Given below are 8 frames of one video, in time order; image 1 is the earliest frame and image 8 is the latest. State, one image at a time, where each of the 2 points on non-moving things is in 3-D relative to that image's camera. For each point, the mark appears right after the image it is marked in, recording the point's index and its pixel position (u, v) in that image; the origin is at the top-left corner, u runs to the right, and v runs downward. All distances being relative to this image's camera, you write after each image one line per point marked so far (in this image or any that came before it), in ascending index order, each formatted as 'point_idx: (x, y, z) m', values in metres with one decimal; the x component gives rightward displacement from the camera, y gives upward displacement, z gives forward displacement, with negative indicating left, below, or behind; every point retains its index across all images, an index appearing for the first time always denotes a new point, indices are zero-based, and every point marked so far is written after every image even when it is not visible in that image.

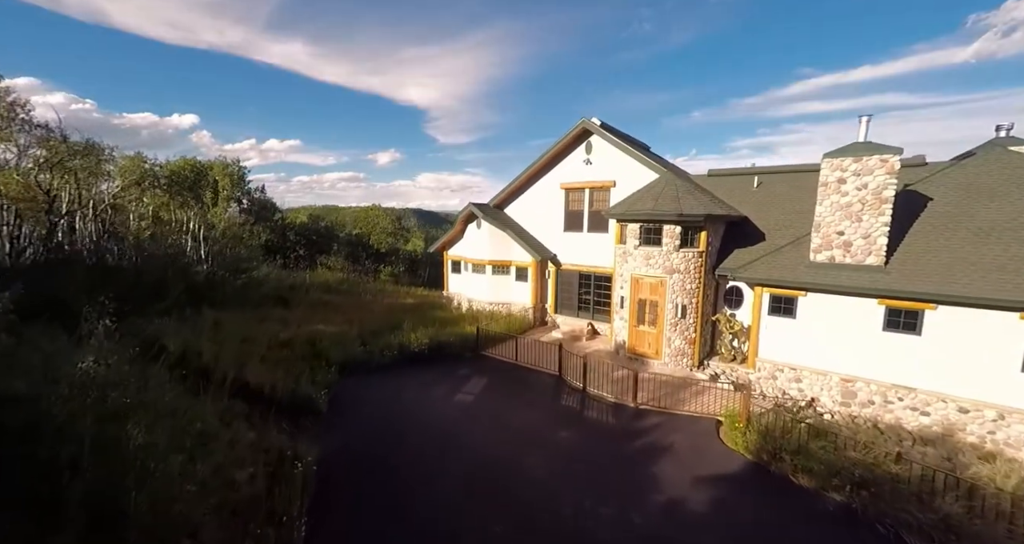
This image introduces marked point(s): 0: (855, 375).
0: (+9.1, -2.7, +12.3) m
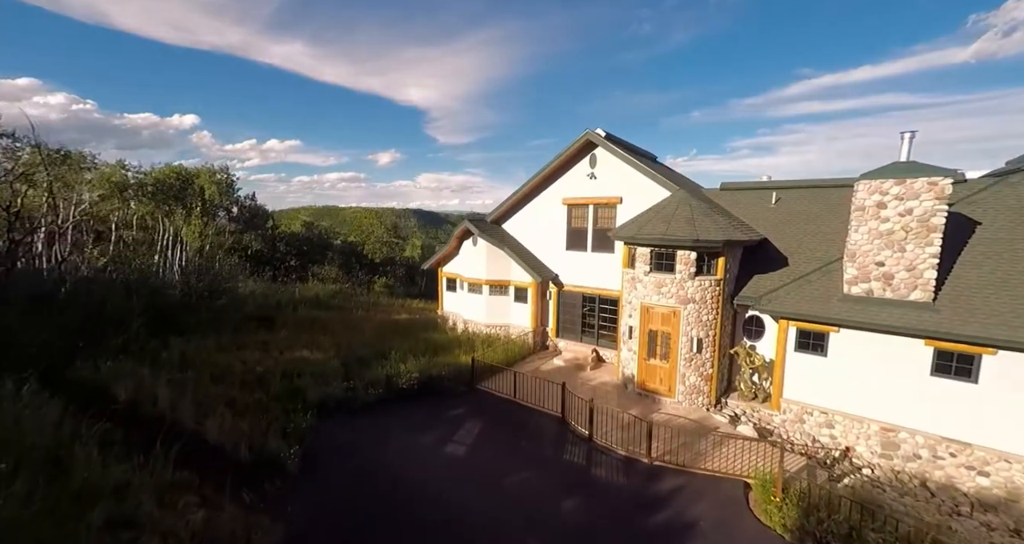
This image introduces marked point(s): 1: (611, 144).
0: (+9.1, -3.6, +10.9) m
1: (+3.5, +4.6, +16.8) m
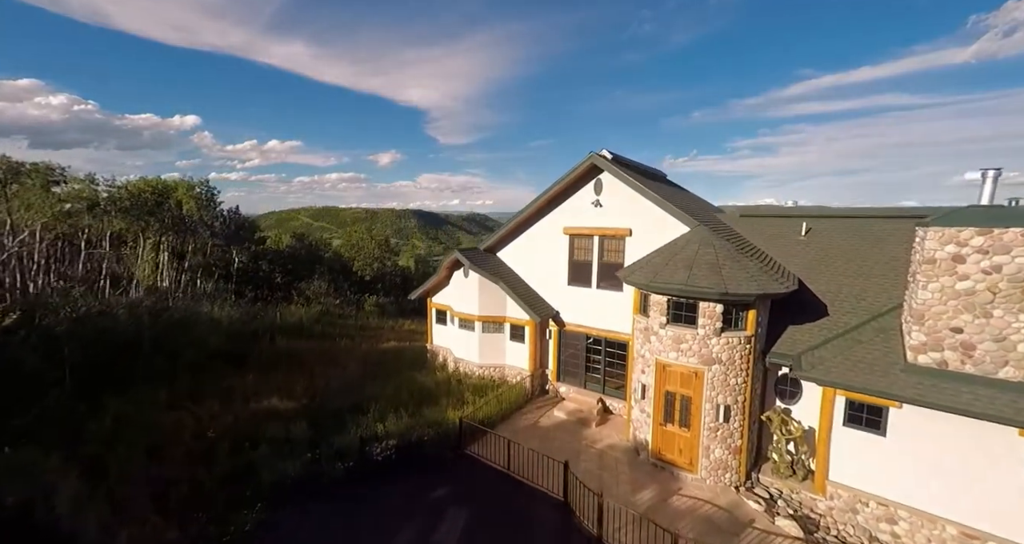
0: (+8.9, -4.9, +8.8) m
1: (+3.3, +3.2, +14.7) m
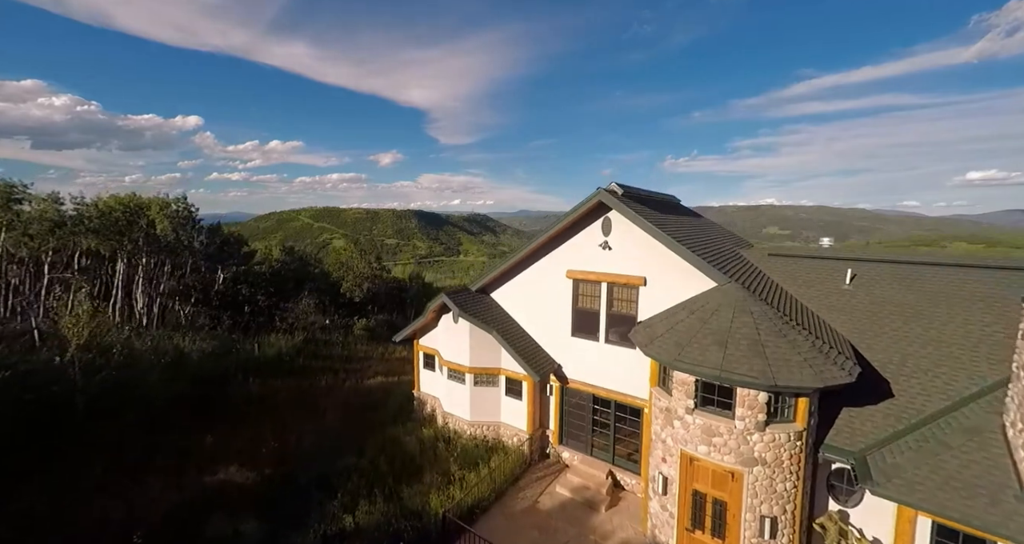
0: (+8.7, -6.4, +6.5) m
1: (+3.2, +1.7, +12.5) m
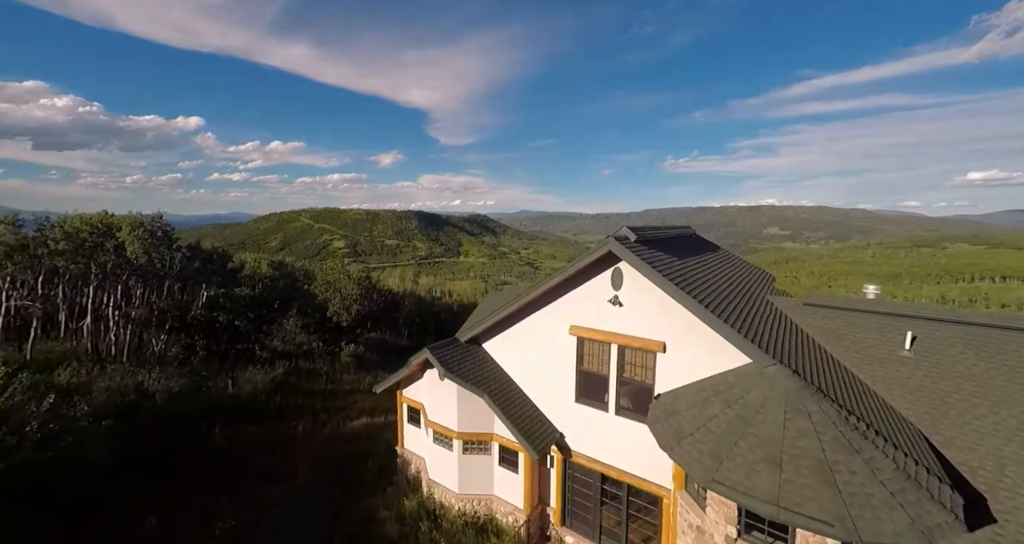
0: (+8.6, -7.9, +4.4) m
1: (+3.0, +0.2, +10.3) m
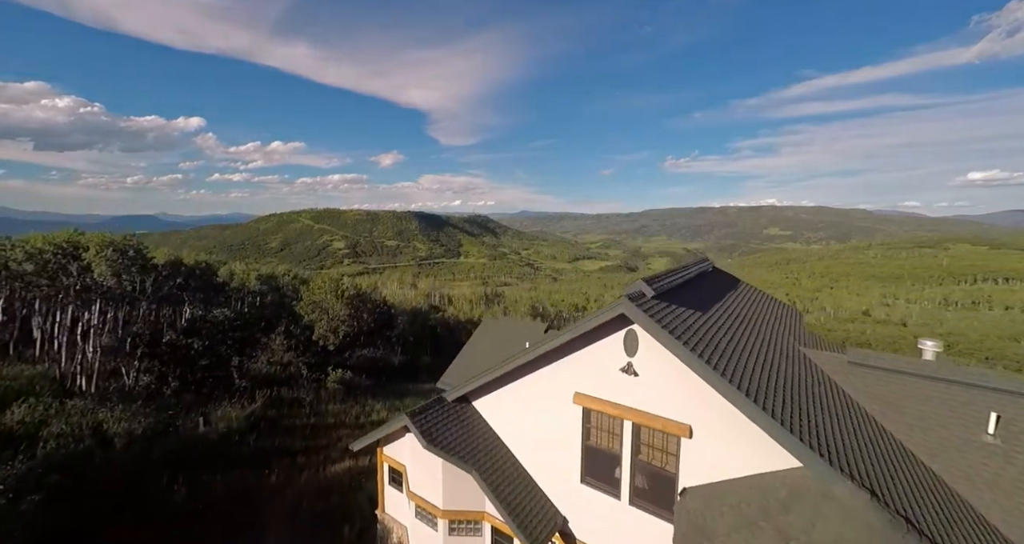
0: (+8.4, -9.1, +2.4) m
1: (+2.9, -1.0, +8.3) m
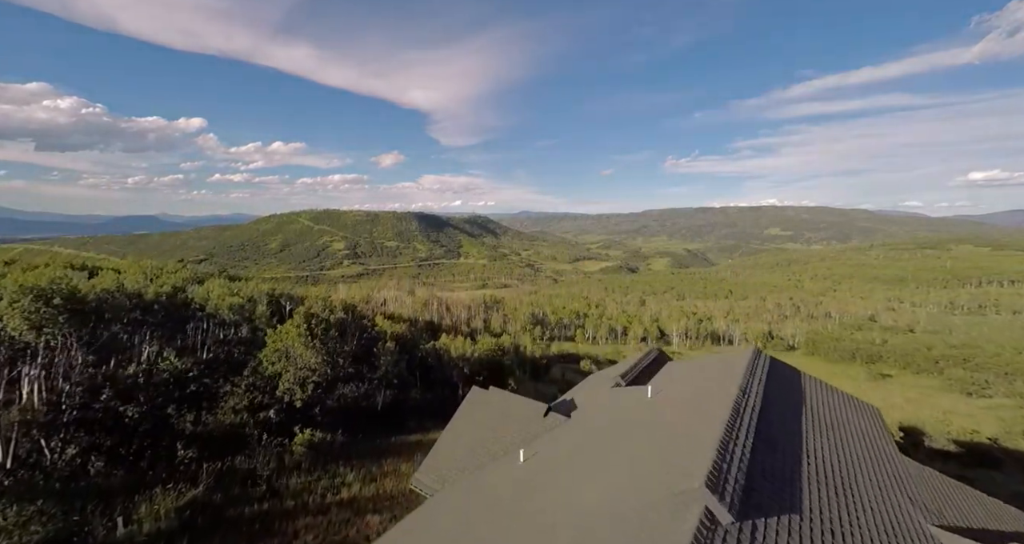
0: (+8.1, -11.6, -1.7) m
1: (+2.6, -3.5, +4.3) m
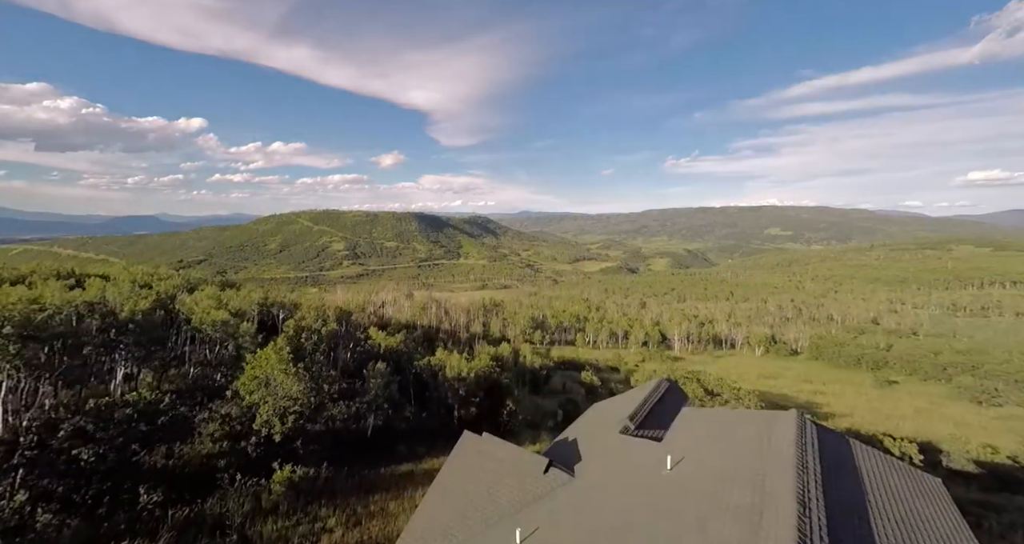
0: (+8.0, -12.8, -3.8) m
1: (+2.5, -4.7, +2.2) m
